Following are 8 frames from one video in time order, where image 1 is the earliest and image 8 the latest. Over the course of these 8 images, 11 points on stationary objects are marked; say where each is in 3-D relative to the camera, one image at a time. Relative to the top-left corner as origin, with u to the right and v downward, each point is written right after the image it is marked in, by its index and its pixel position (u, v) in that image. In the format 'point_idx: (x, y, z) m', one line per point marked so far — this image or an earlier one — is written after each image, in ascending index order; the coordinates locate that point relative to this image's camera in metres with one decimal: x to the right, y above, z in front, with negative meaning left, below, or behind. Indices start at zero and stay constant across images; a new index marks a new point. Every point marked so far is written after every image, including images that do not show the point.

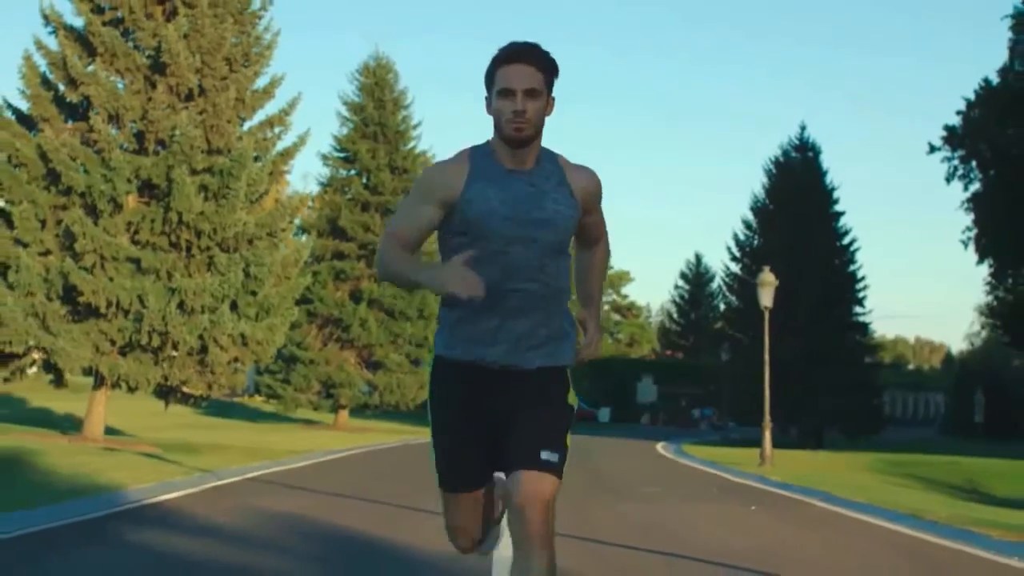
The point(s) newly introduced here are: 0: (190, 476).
0: (-4.5, -2.6, +18.8) m
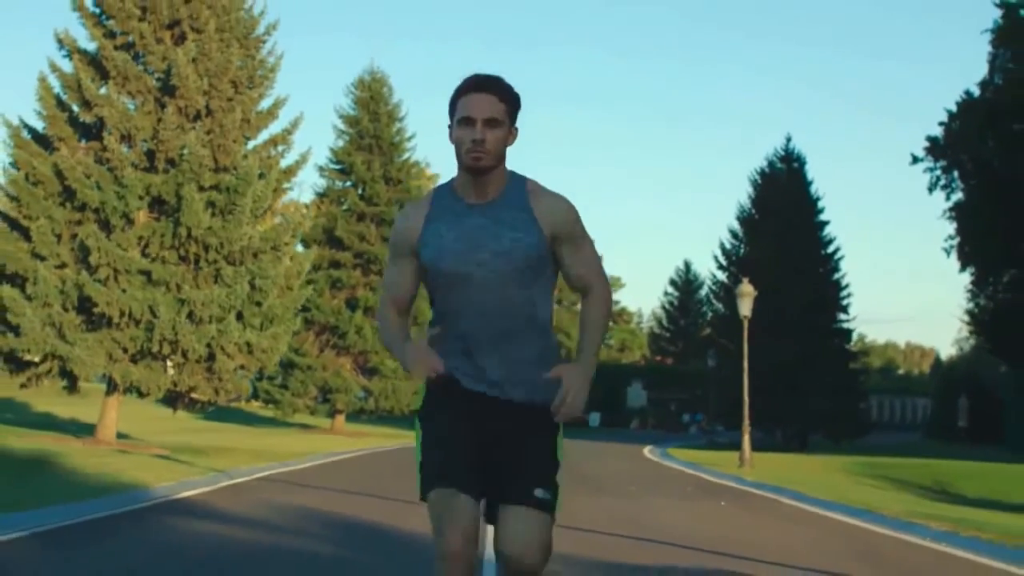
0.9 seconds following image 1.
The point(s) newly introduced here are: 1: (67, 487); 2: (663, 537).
0: (-4.6, -2.8, +20.3) m
1: (-5.8, -2.6, +17.9) m
2: (+1.6, -2.5, +14.0) m
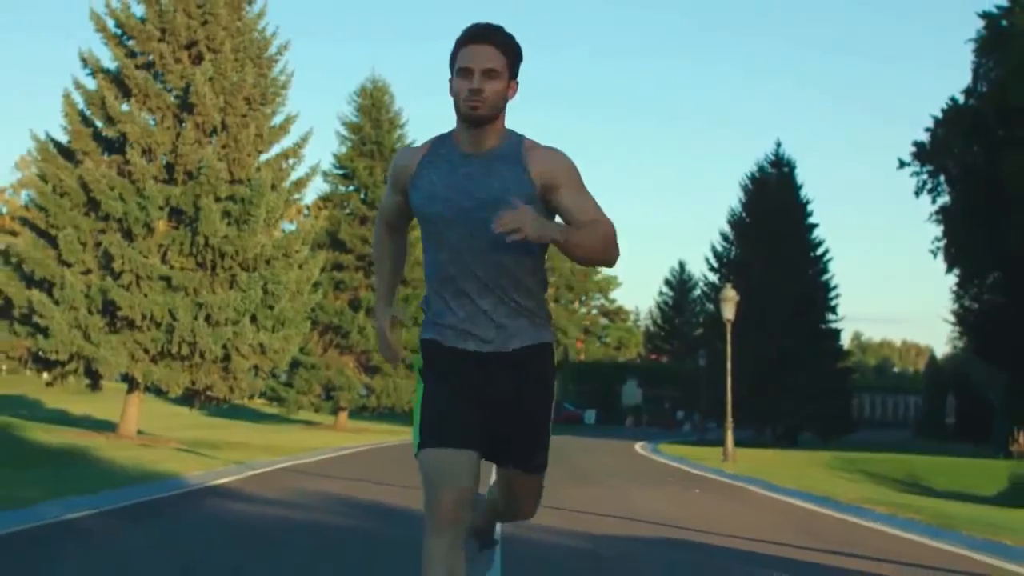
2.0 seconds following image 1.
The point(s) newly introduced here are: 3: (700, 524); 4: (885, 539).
0: (-4.7, -2.9, +22.3) m
1: (-5.9, -2.7, +19.9) m
2: (+1.5, -2.7, +16.0) m
3: (+2.2, -2.6, +15.1) m
4: (+3.8, -2.5, +13.6) m
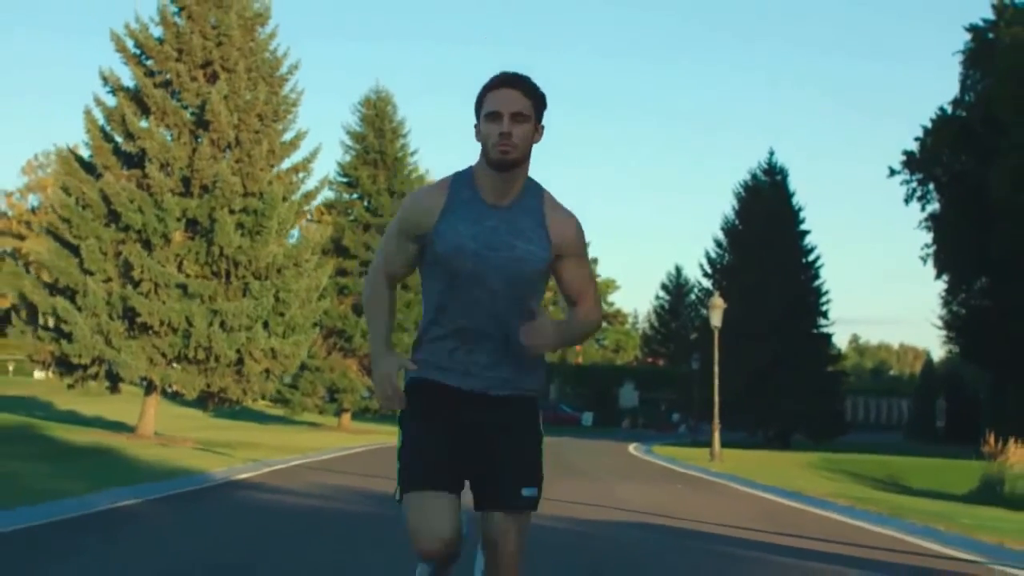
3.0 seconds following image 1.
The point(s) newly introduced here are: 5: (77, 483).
0: (-4.7, -3.1, +24.0) m
1: (-5.9, -2.9, +21.6) m
2: (+1.5, -2.8, +17.7) m
3: (+2.1, -2.8, +16.8) m
4: (+3.8, -2.7, +15.3) m
5: (-5.7, -2.5, +17.8) m
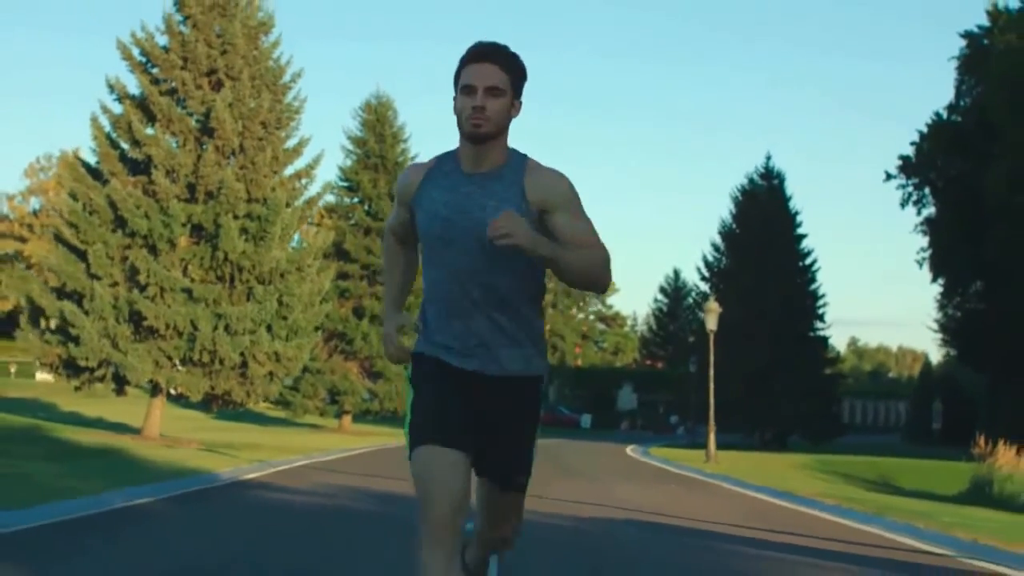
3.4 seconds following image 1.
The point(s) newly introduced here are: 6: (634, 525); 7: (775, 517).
0: (-4.8, -3.2, +24.6) m
1: (-5.9, -3.0, +22.2) m
2: (+1.5, -2.9, +18.3) m
3: (+2.1, -2.9, +17.4) m
4: (+3.7, -2.8, +16.0) m
5: (-5.7, -2.6, +18.4) m
6: (+1.4, -2.6, +15.0) m
7: (+3.3, -2.9, +17.1) m
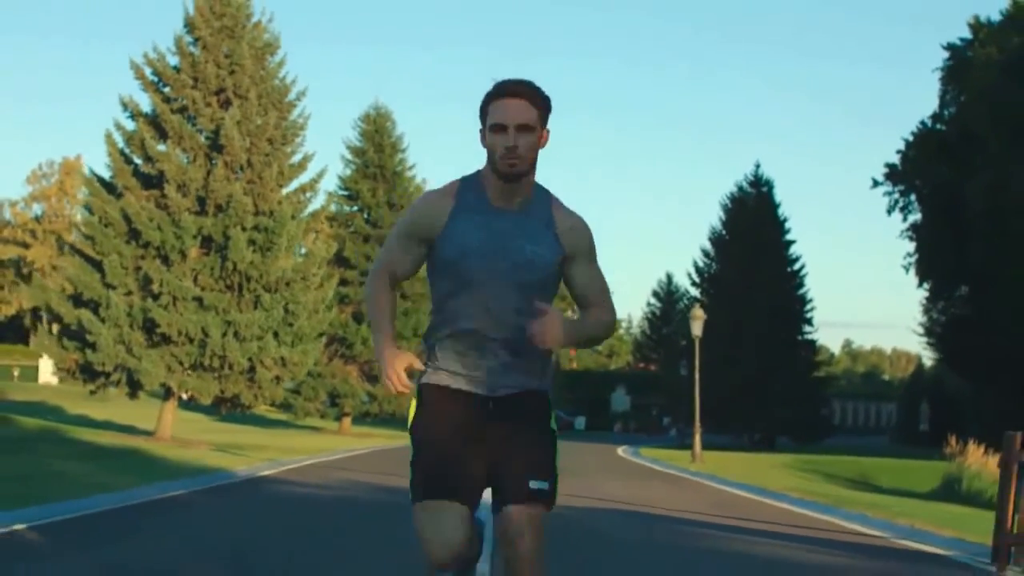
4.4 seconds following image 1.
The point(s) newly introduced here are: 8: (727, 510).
0: (-4.9, -3.4, +26.4) m
1: (-6.0, -3.2, +23.9) m
2: (+1.4, -3.1, +20.1) m
3: (+2.0, -3.1, +19.2) m
4: (+3.7, -3.0, +17.7) m
5: (-5.8, -2.8, +20.1) m
6: (+1.3, -2.8, +16.8) m
7: (+3.2, -3.1, +18.8) m
8: (+2.9, -3.1, +18.8) m
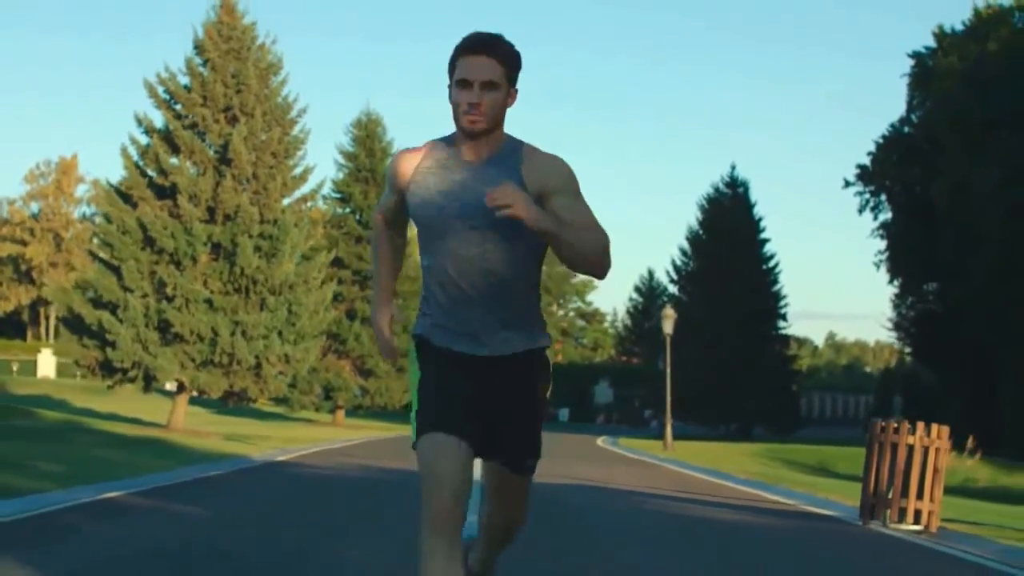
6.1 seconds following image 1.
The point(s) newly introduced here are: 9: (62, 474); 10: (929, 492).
0: (-5.2, -3.5, +29.4) m
1: (-6.3, -3.3, +27.0) m
2: (+1.1, -3.3, +23.2) m
3: (+1.8, -3.2, +22.3) m
4: (+3.4, -3.1, +20.8) m
5: (-6.0, -3.0, +23.2) m
6: (+1.1, -3.0, +19.8) m
7: (+3.0, -3.2, +22.0) m
8: (+2.7, -3.2, +21.9) m
9: (-6.4, -2.6, +19.3) m
10: (+4.3, -2.1, +14.0) m
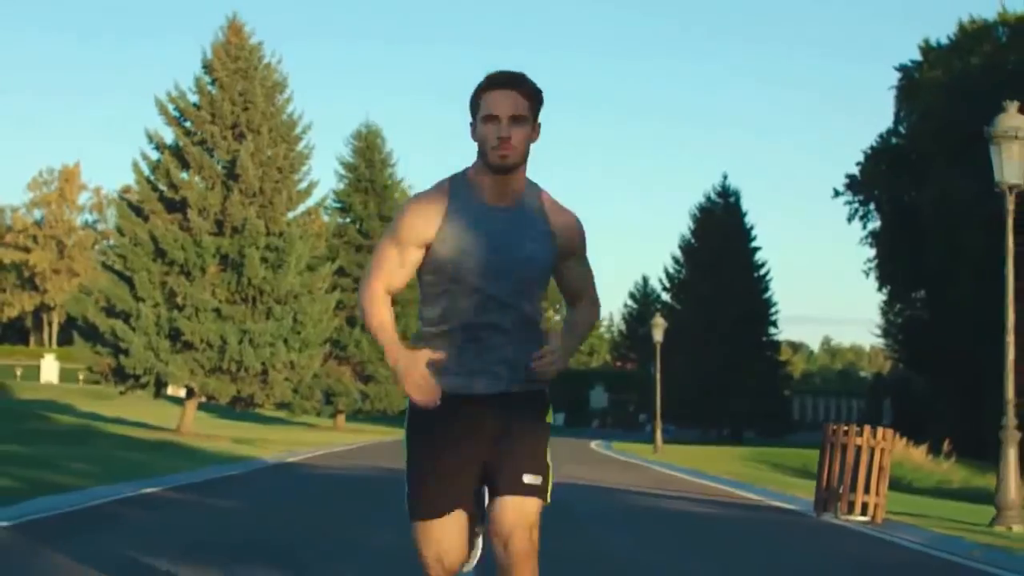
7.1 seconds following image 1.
0: (-5.3, -3.8, +31.0) m
1: (-6.4, -3.5, +28.6) m
2: (+1.1, -3.5, +24.9) m
3: (+1.7, -3.4, +24.0) m
4: (+3.4, -3.4, +22.5) m
5: (-6.1, -3.2, +24.8) m
6: (+1.0, -3.2, +21.5) m
7: (+2.9, -3.5, +23.6) m
8: (+2.6, -3.4, +23.5) m
9: (-6.5, -2.8, +20.9) m
10: (+4.2, -2.3, +15.7) m
